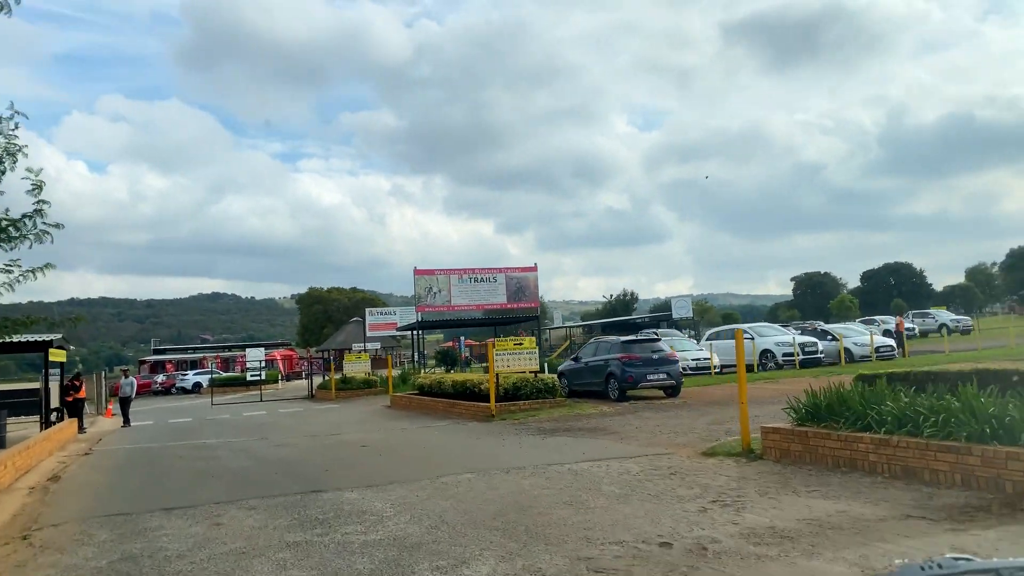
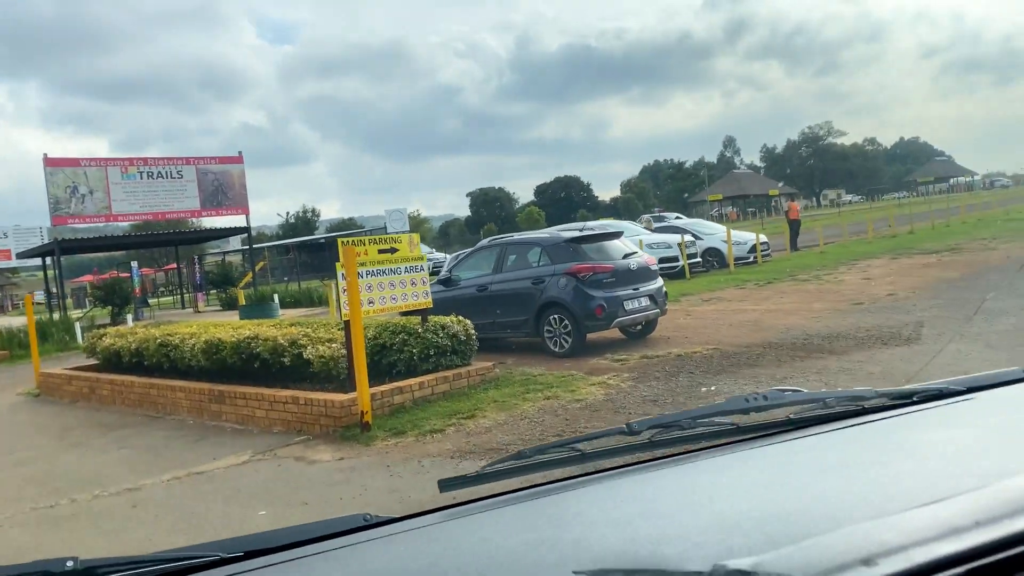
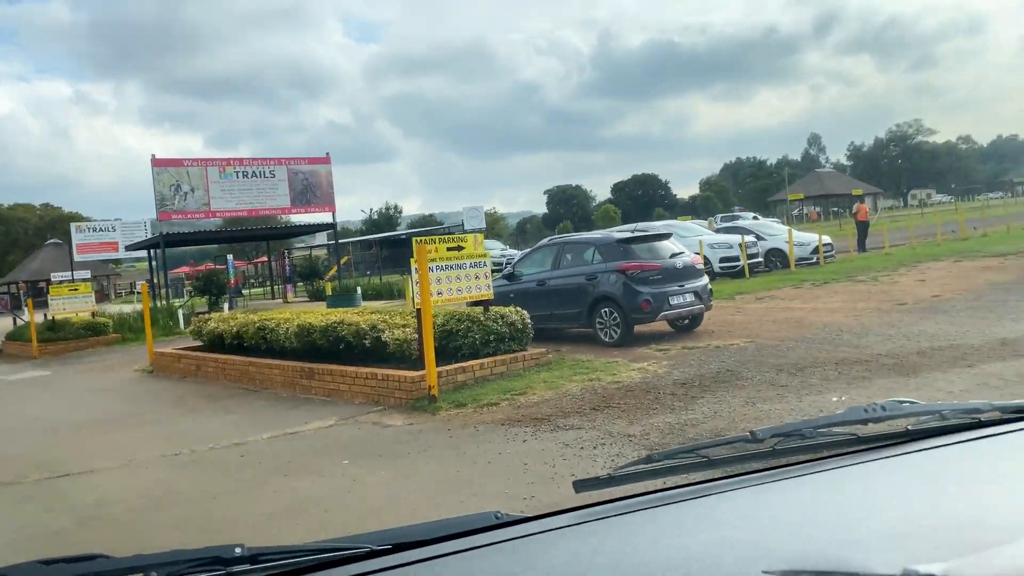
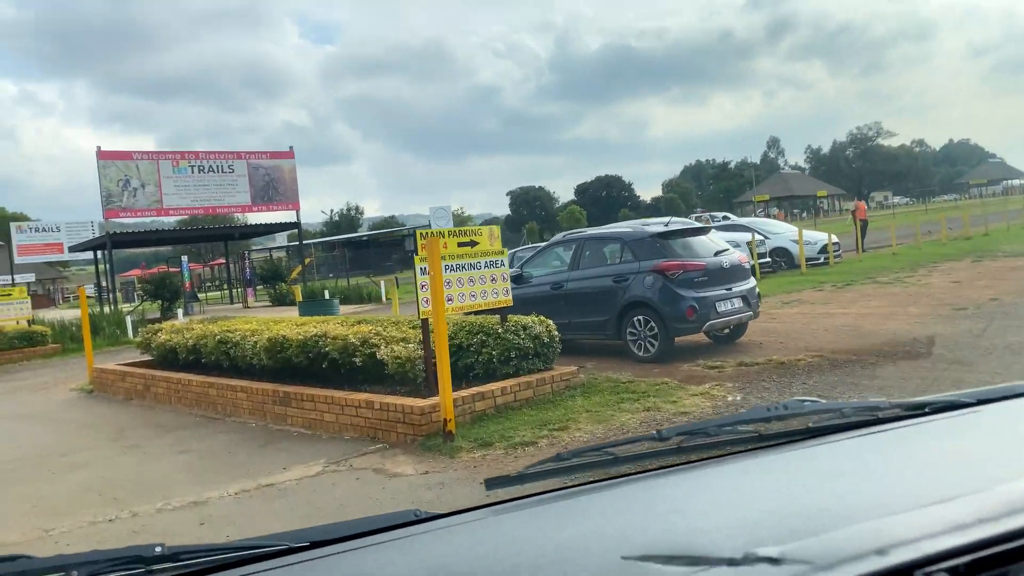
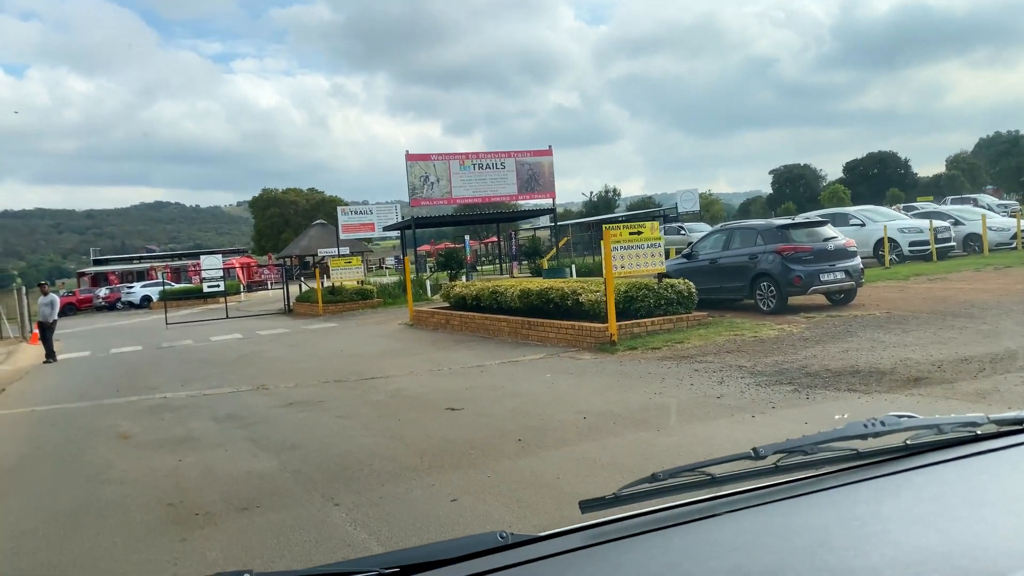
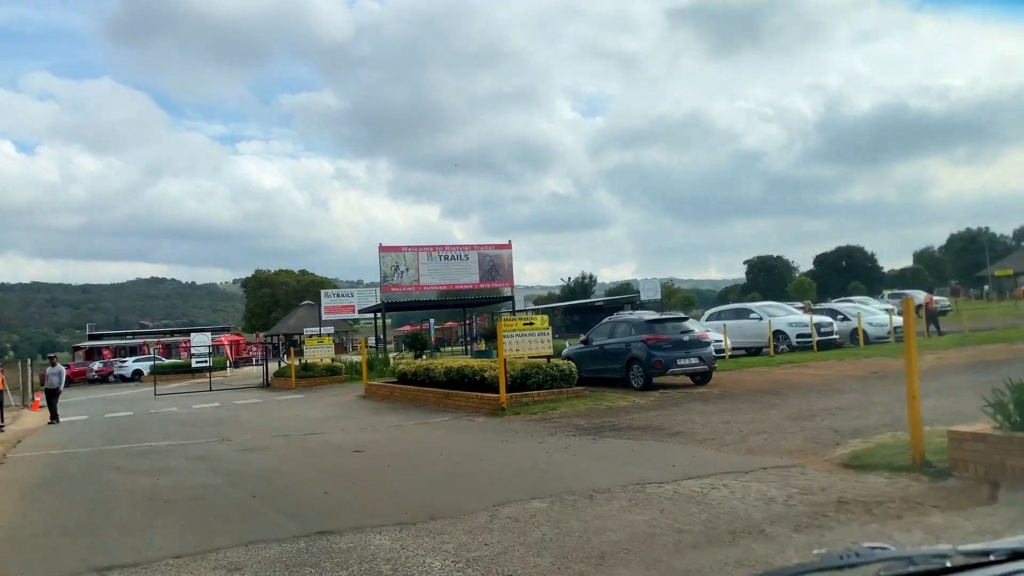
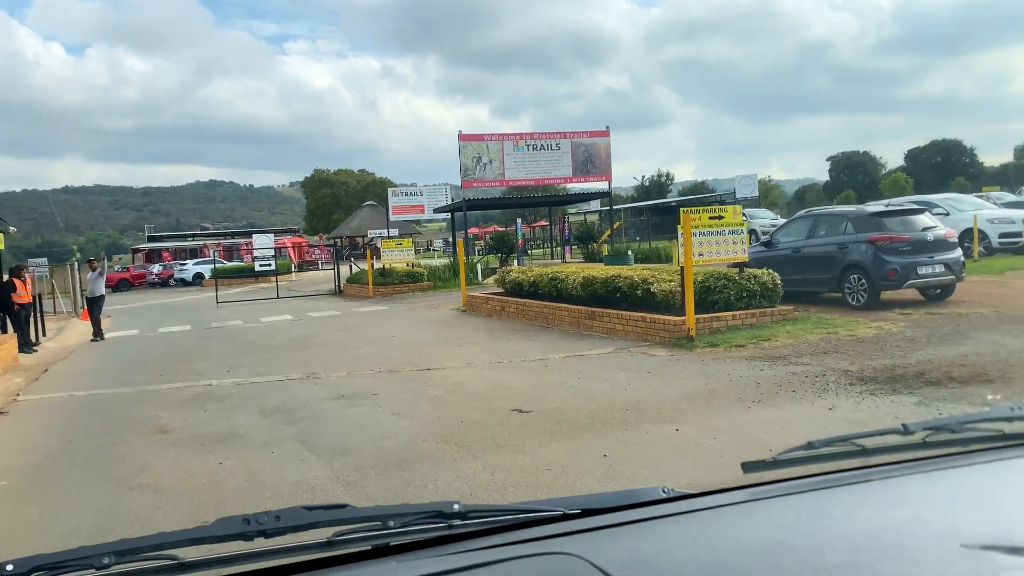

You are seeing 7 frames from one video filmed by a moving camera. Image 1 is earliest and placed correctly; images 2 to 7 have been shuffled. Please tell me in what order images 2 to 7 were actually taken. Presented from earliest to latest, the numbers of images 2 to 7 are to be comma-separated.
6, 5, 7, 3, 2, 4
